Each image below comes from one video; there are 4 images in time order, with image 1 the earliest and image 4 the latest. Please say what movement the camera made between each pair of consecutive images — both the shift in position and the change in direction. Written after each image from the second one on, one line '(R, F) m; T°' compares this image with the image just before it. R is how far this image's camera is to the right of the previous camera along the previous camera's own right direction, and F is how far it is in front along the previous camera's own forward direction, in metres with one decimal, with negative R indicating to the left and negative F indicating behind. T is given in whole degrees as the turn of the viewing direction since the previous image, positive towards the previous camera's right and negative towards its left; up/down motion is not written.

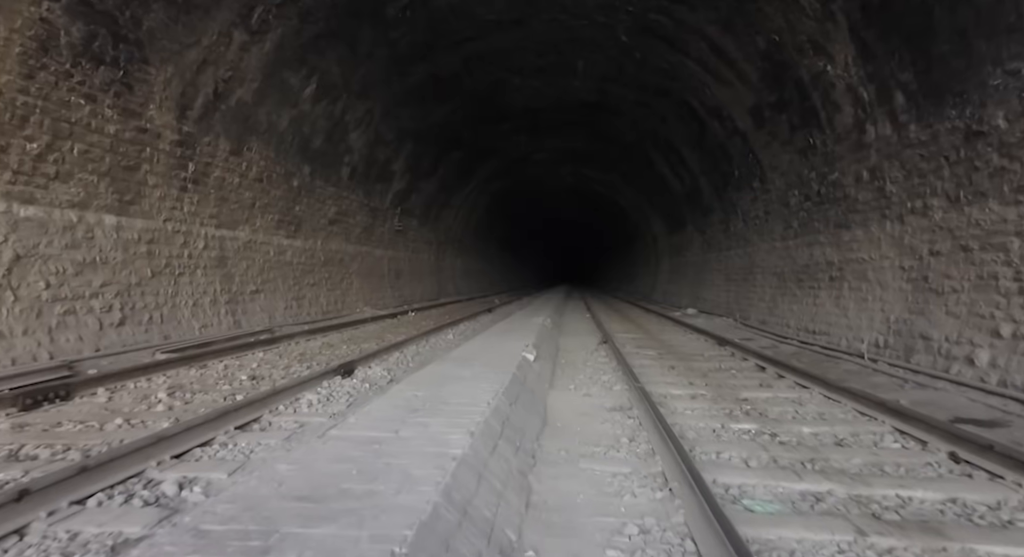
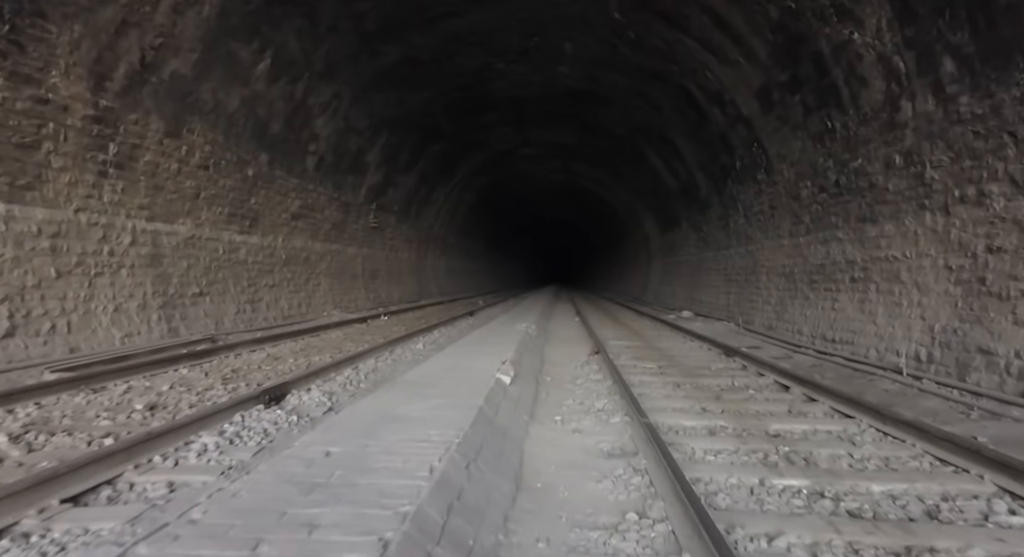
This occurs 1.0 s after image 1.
(+0.2, +1.1) m; +1°
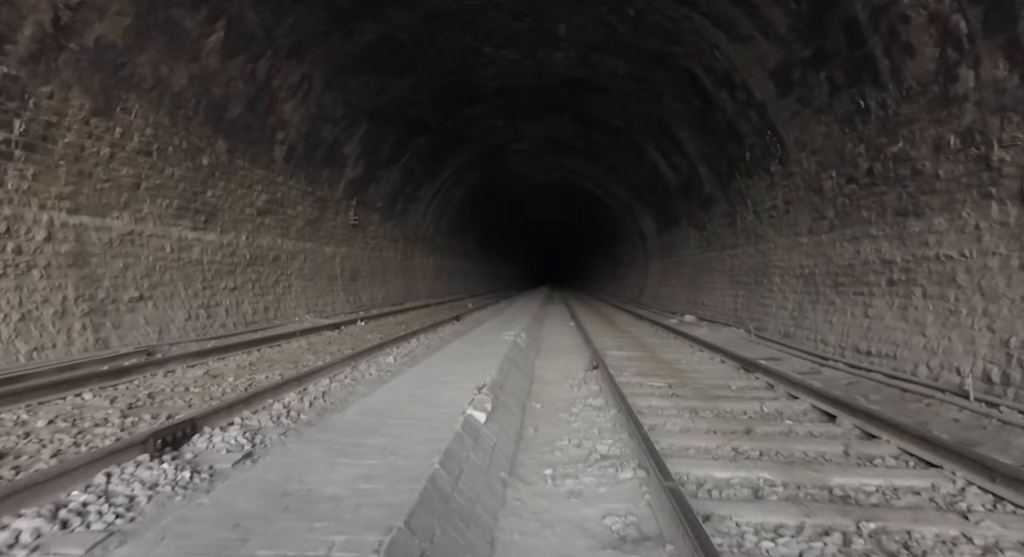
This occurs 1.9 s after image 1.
(+0.1, +1.1) m; +1°
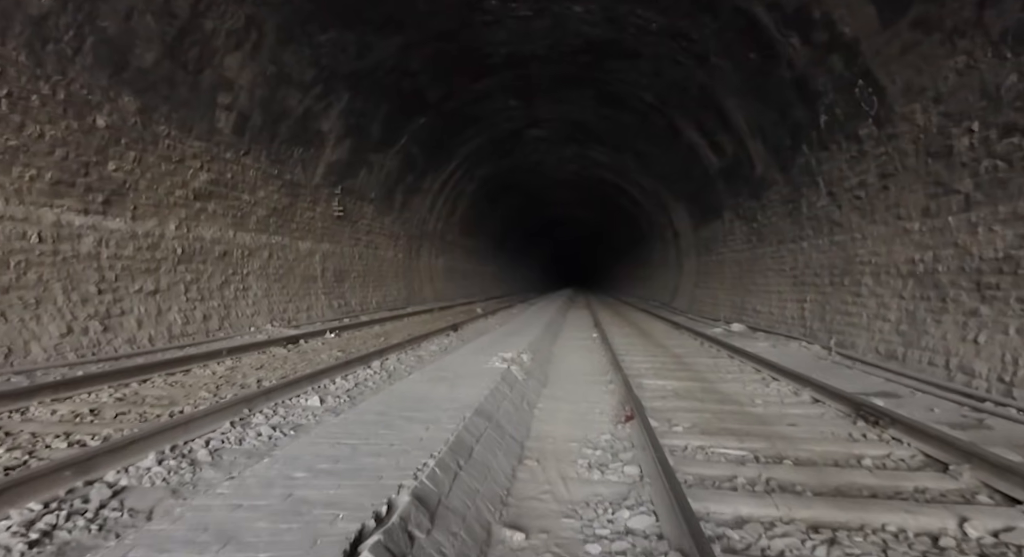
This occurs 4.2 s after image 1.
(+0.3, +2.4) m; -3°
